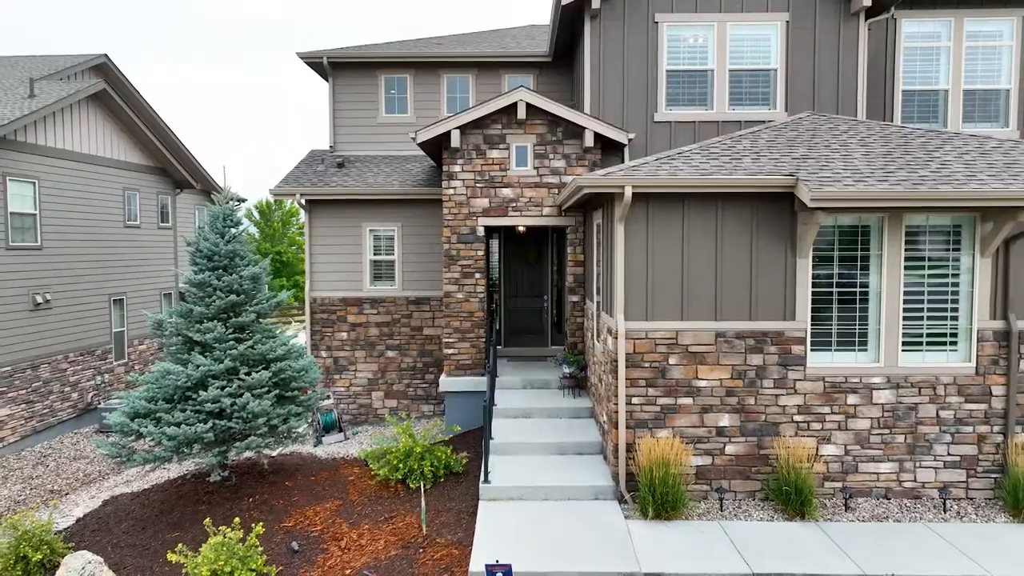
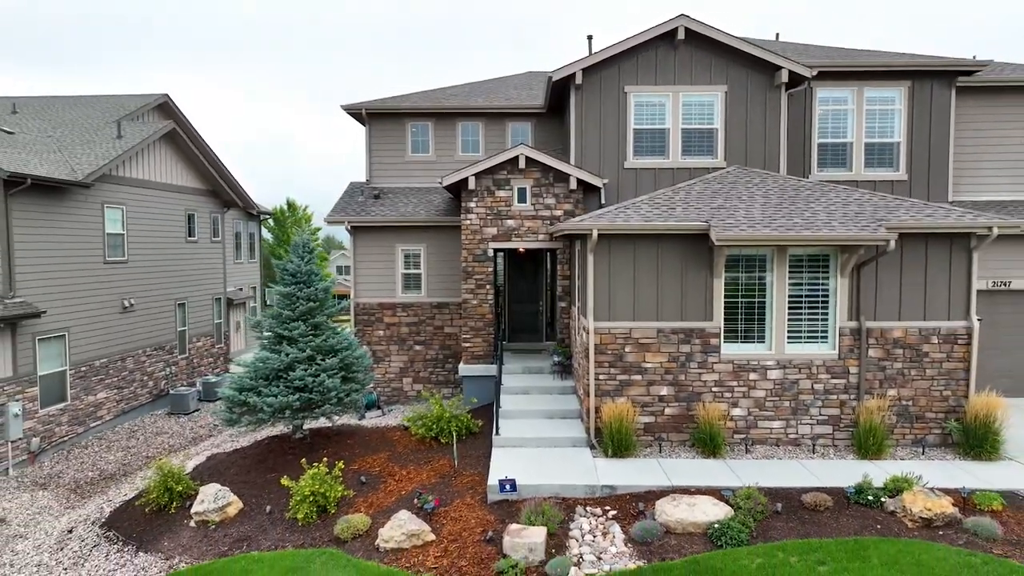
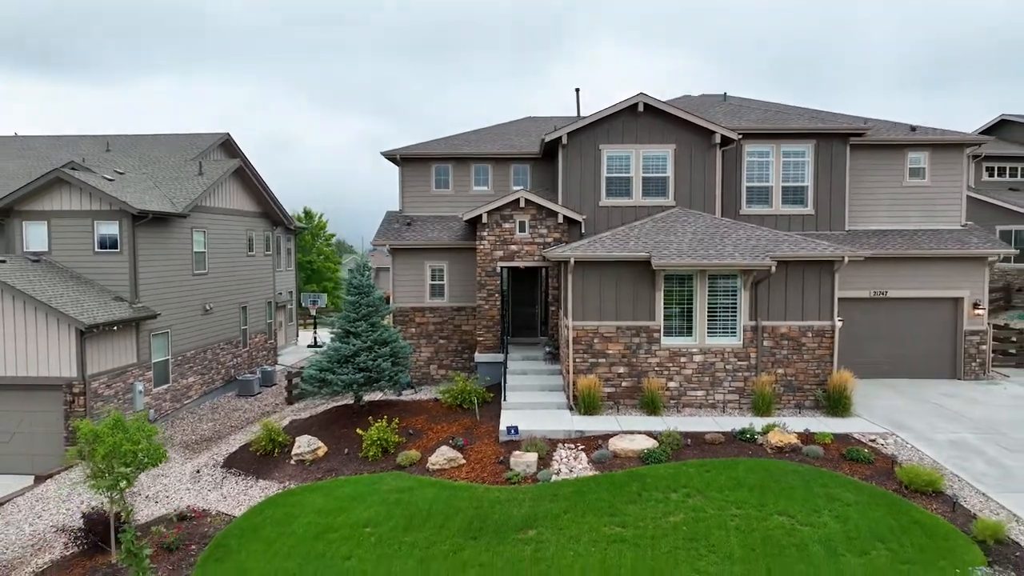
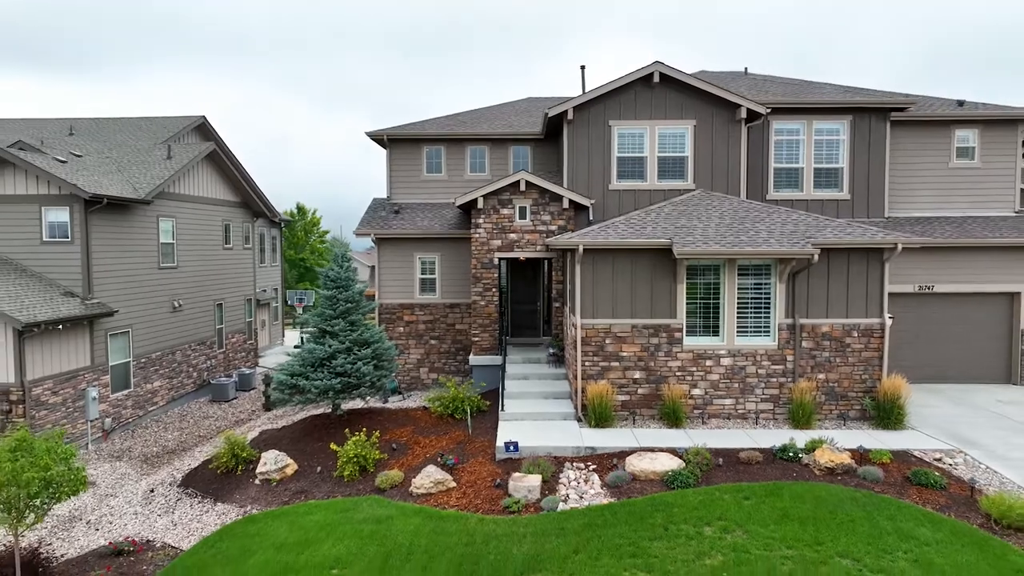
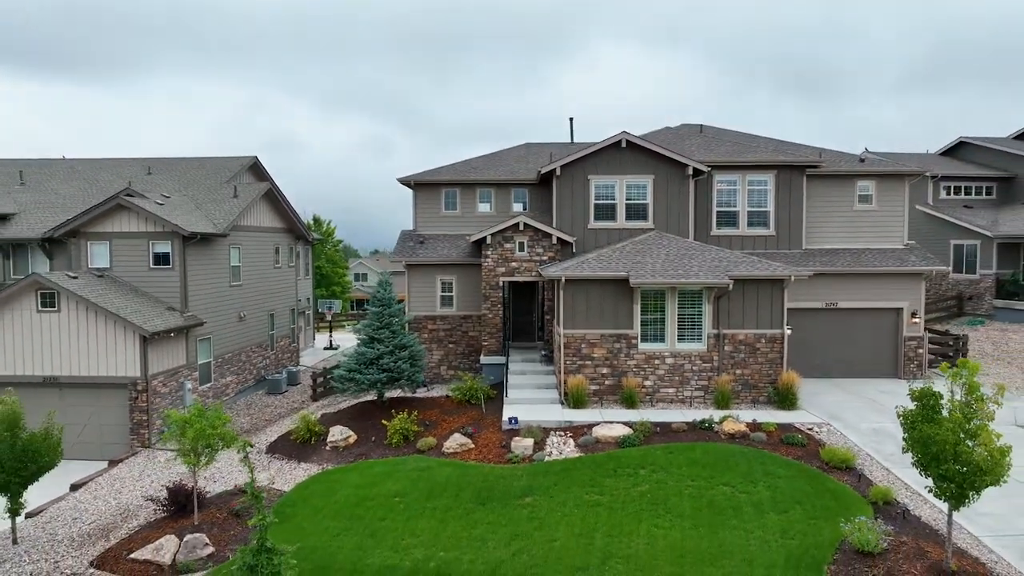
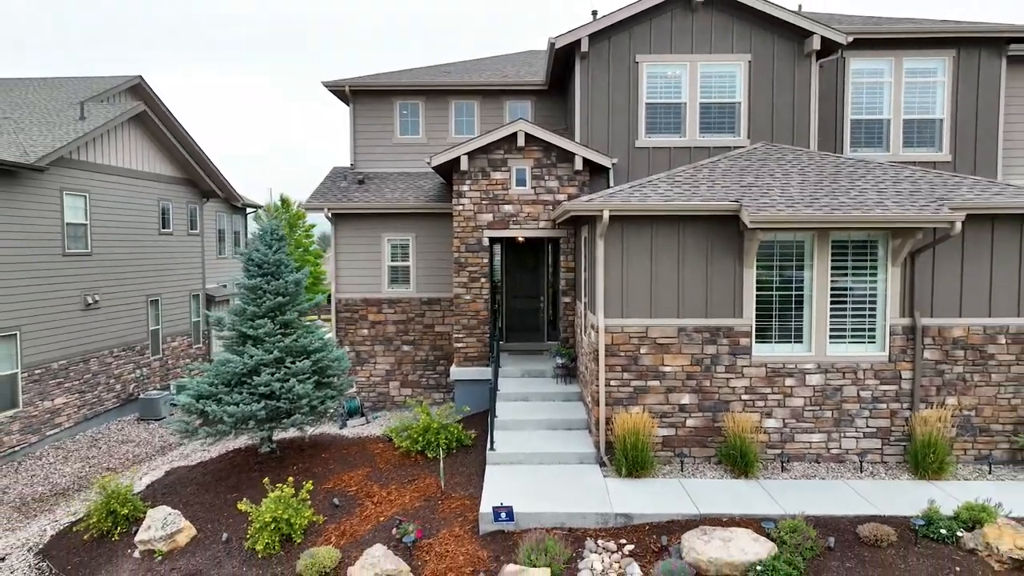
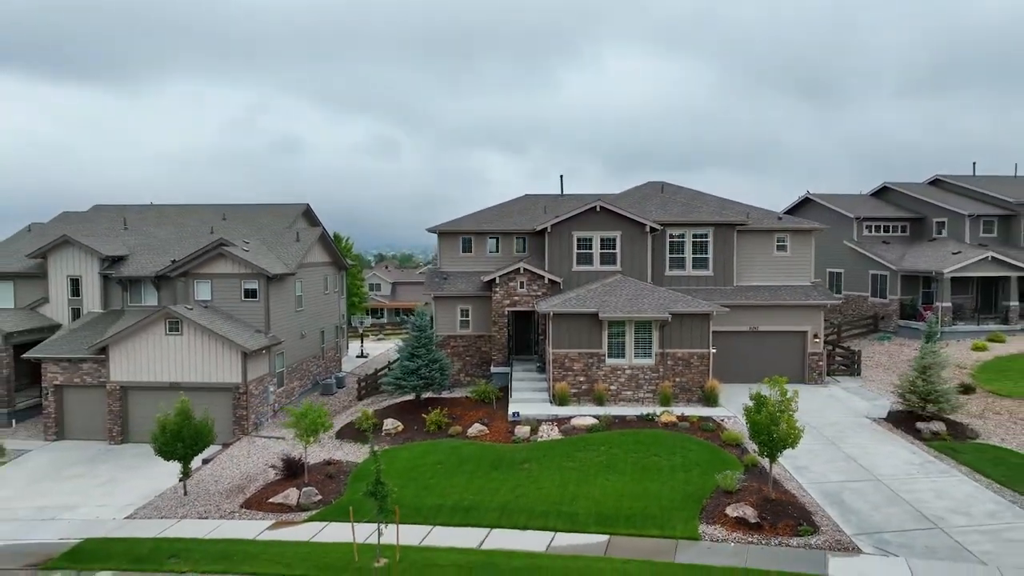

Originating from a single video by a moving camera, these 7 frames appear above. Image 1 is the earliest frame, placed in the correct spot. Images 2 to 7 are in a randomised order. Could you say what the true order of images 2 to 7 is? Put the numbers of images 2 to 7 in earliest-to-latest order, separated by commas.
6, 2, 4, 3, 5, 7
